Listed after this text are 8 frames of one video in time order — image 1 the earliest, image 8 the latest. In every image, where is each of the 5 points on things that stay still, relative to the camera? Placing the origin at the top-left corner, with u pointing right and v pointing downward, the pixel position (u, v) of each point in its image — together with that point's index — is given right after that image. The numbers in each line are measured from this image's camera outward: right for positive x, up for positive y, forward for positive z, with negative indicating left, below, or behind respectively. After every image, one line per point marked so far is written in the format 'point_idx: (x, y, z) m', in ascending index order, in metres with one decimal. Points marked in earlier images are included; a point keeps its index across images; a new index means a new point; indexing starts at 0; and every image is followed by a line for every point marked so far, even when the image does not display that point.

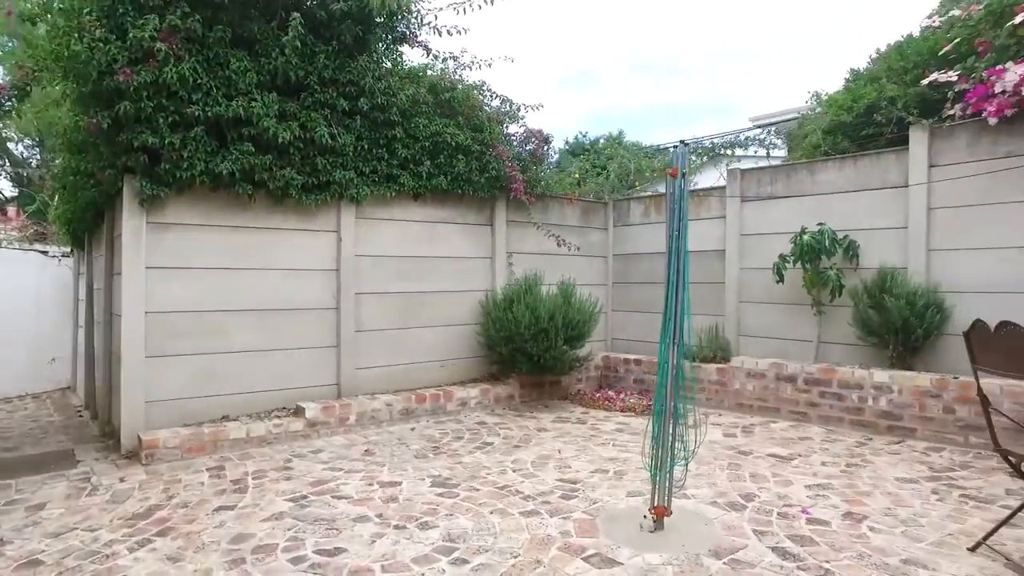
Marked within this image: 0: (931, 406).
0: (+2.8, -0.8, +4.4) m
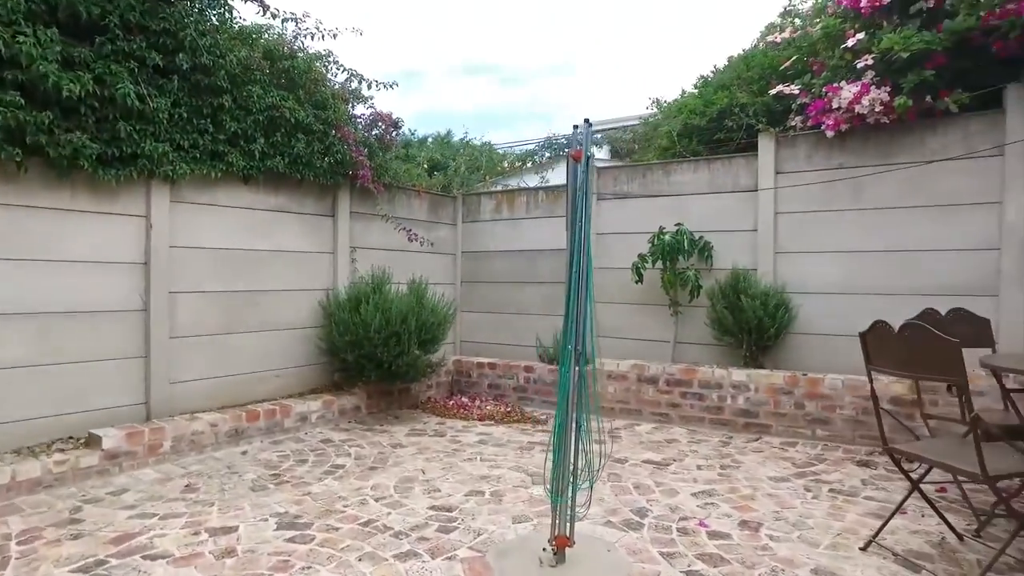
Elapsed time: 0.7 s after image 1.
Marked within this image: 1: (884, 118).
0: (+1.9, -0.8, +4.6) m
1: (+2.5, +1.2, +4.5) m
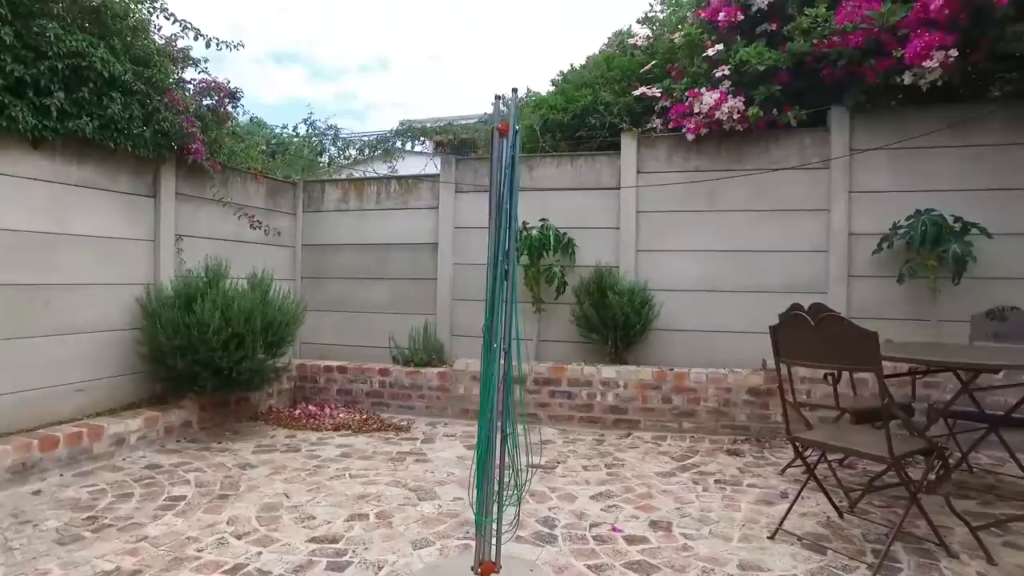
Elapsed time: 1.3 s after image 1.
0: (+1.0, -0.8, +4.6) m
1: (+1.6, +1.2, +4.8) m
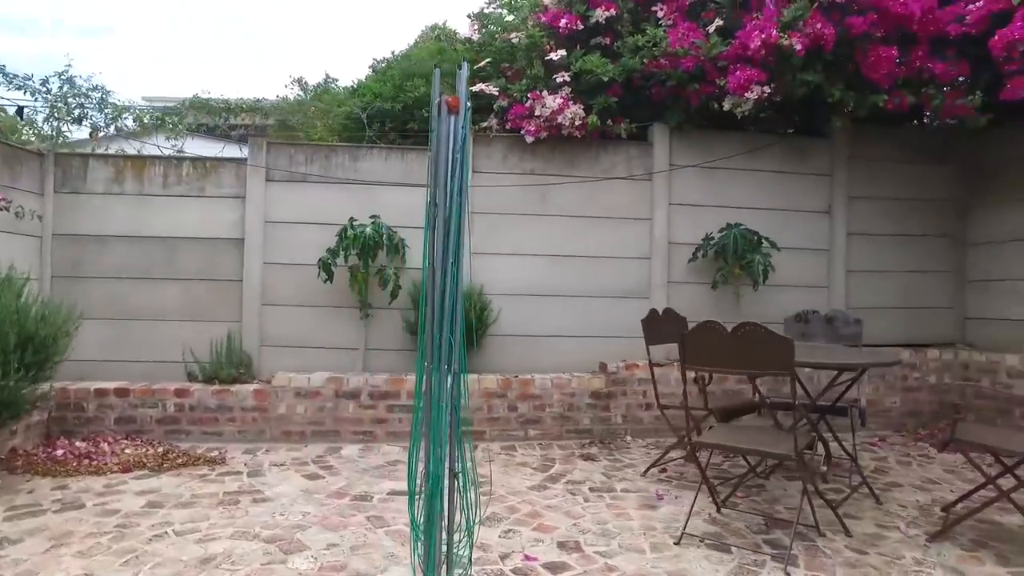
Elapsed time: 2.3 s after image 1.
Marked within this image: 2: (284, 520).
0: (-0.1, -0.8, +4.5) m
1: (+0.5, +1.1, +4.8) m
2: (-1.1, -1.1, +3.1) m
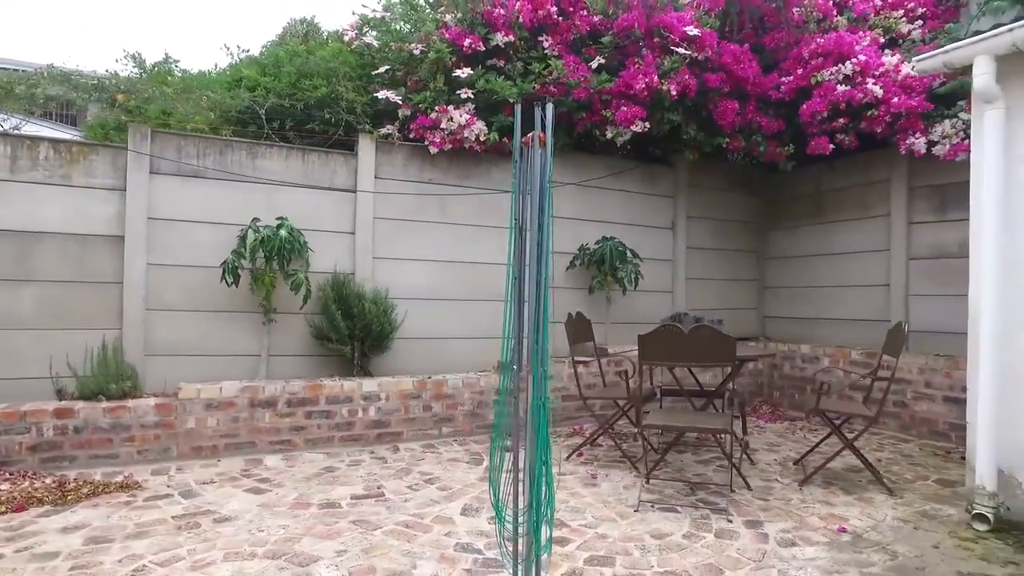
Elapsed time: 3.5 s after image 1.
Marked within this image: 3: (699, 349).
0: (-0.7, -0.8, +4.6) m
1: (-0.3, +1.1, +5.2) m
2: (-1.1, -1.1, +3.0) m
3: (+0.9, -0.3, +3.3) m
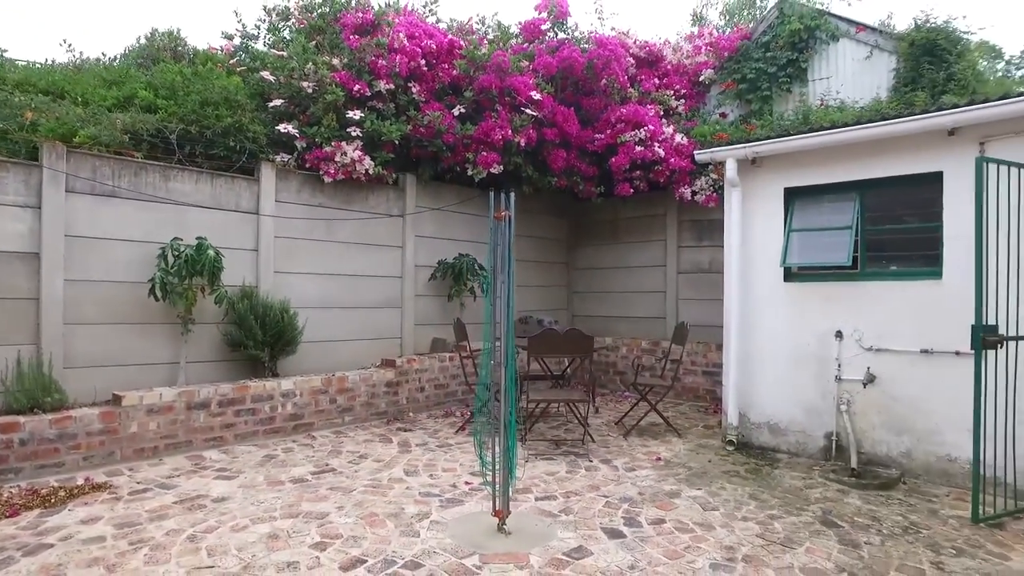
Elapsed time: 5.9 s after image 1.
0: (-1.6, -0.9, +5.4) m
1: (-1.4, +1.0, +6.0) m
2: (-1.4, -1.2, +3.7) m
3: (+0.4, -0.4, +4.8) m
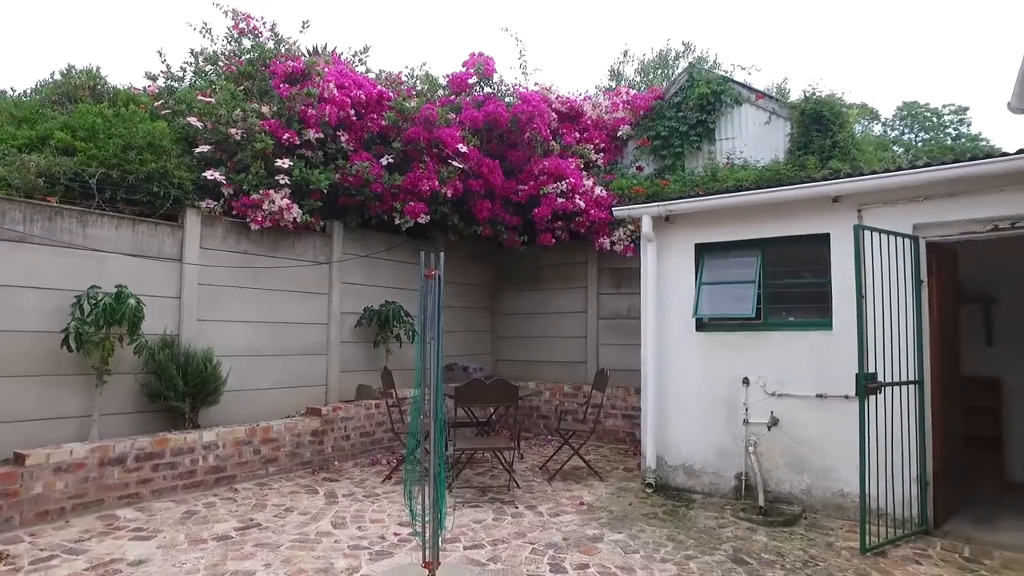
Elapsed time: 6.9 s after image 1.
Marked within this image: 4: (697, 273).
0: (-2.2, -1.3, +5.3) m
1: (-2.0, +0.6, +6.1) m
2: (-1.8, -1.5, +3.6) m
3: (-0.1, -0.8, +4.9) m
4: (+1.5, +0.1, +5.3) m
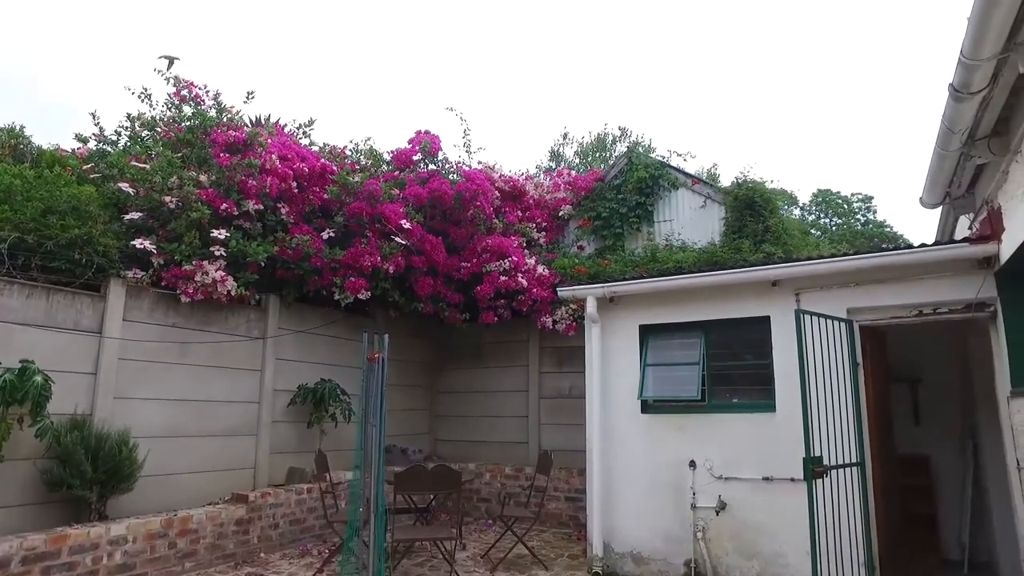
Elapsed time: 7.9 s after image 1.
0: (-2.6, -1.9, +4.8) m
1: (-2.5, -0.1, +5.8) m
2: (-2.1, -1.9, +3.2) m
3: (-0.5, -1.3, +4.7) m
4: (+1.1, -0.5, +5.3) m
